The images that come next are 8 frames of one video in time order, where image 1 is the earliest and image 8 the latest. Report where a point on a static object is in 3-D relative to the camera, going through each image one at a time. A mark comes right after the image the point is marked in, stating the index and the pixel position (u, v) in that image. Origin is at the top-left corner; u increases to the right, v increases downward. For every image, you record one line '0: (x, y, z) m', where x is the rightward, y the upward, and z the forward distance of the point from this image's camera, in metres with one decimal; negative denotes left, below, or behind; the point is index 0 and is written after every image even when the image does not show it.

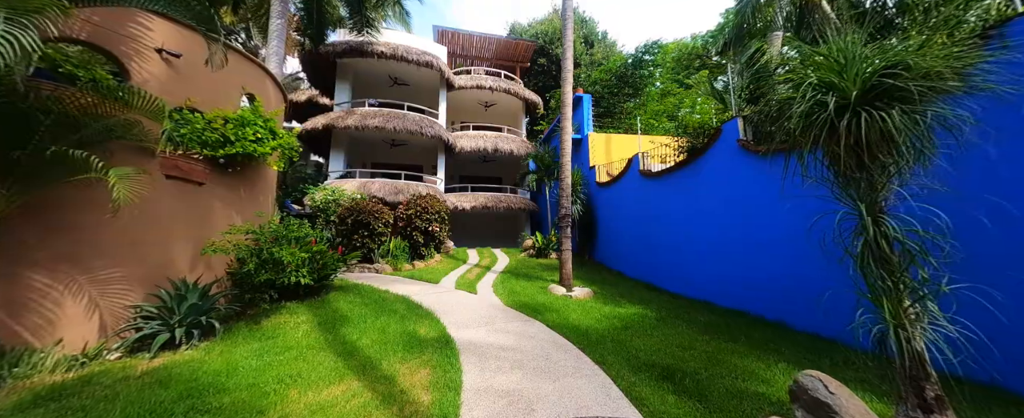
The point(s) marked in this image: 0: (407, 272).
0: (-3.6, -2.2, +10.0) m
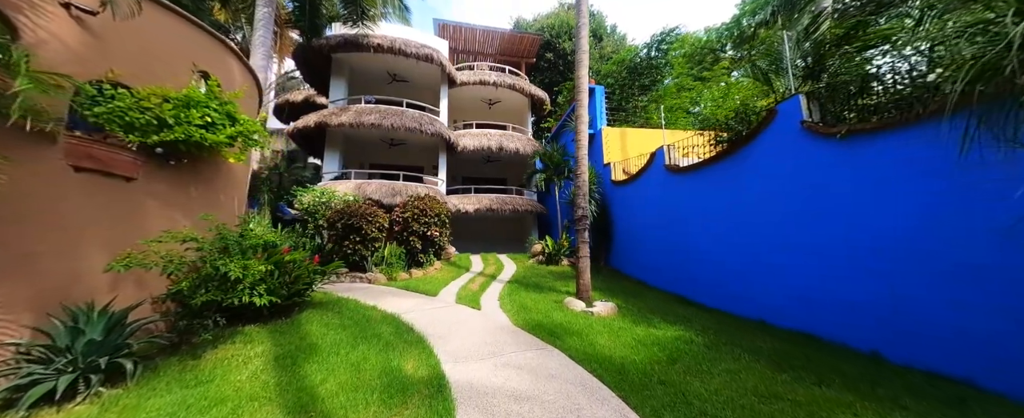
0: (-3.4, -2.3, +9.0) m
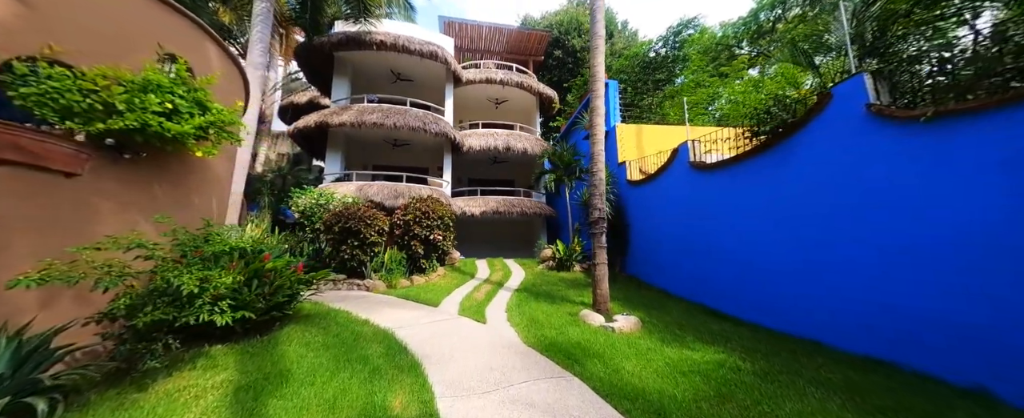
0: (-3.1, -2.3, +8.4) m
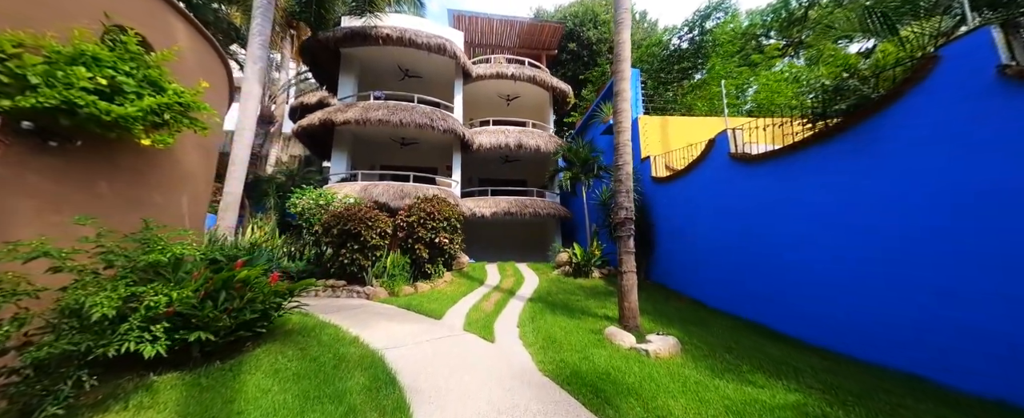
0: (-2.8, -2.4, +7.6) m
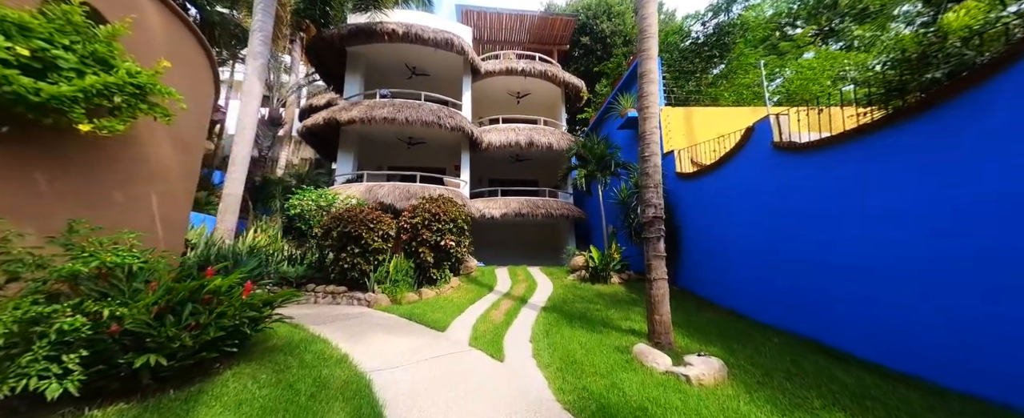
0: (-2.5, -2.4, +7.1) m
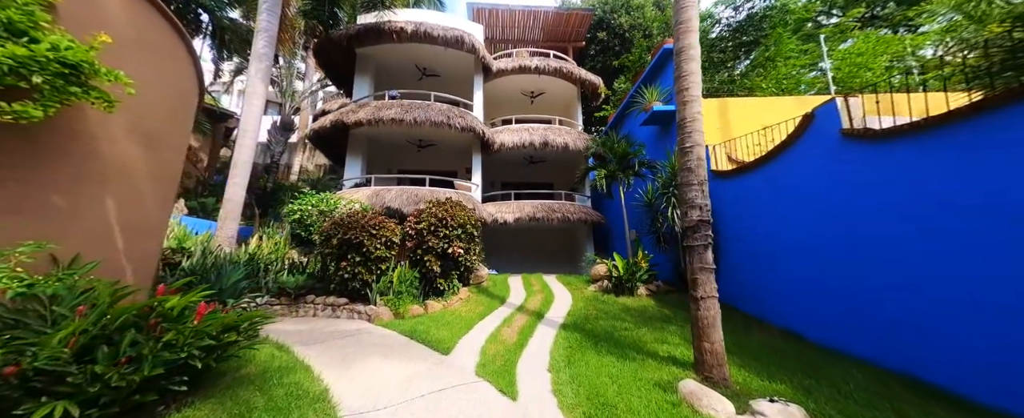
0: (-2.2, -2.5, +6.4) m
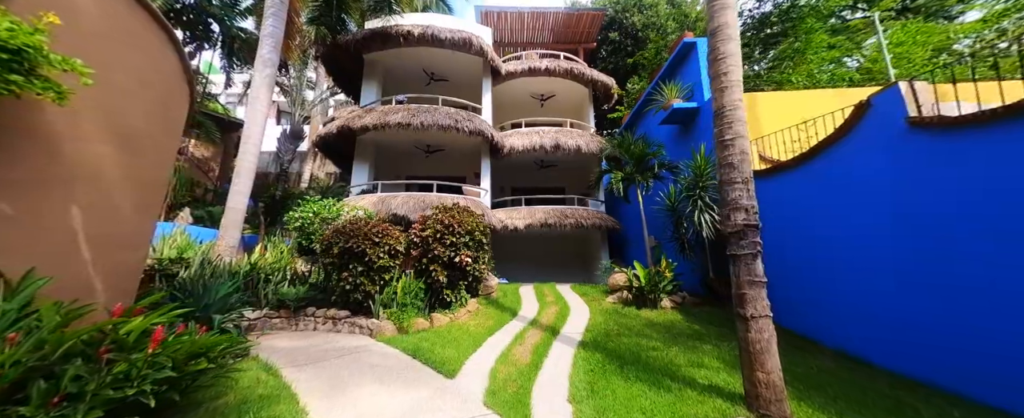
0: (-1.9, -2.6, +5.9) m
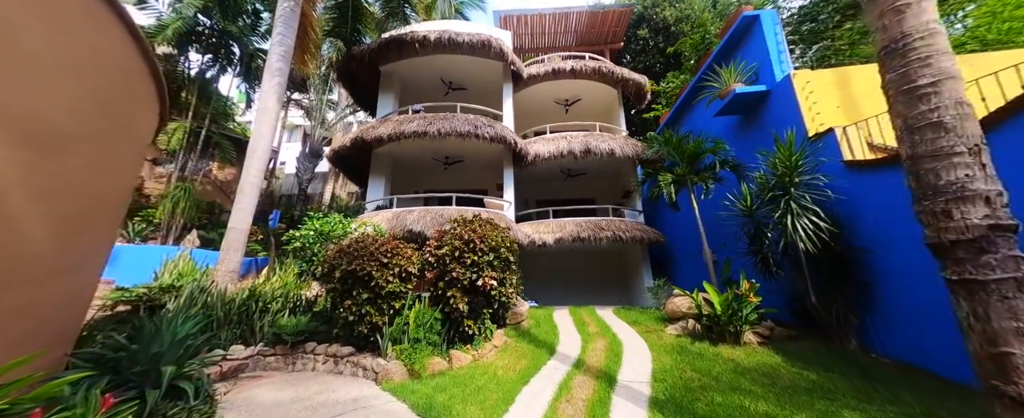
0: (-1.3, -2.8, +4.6) m
